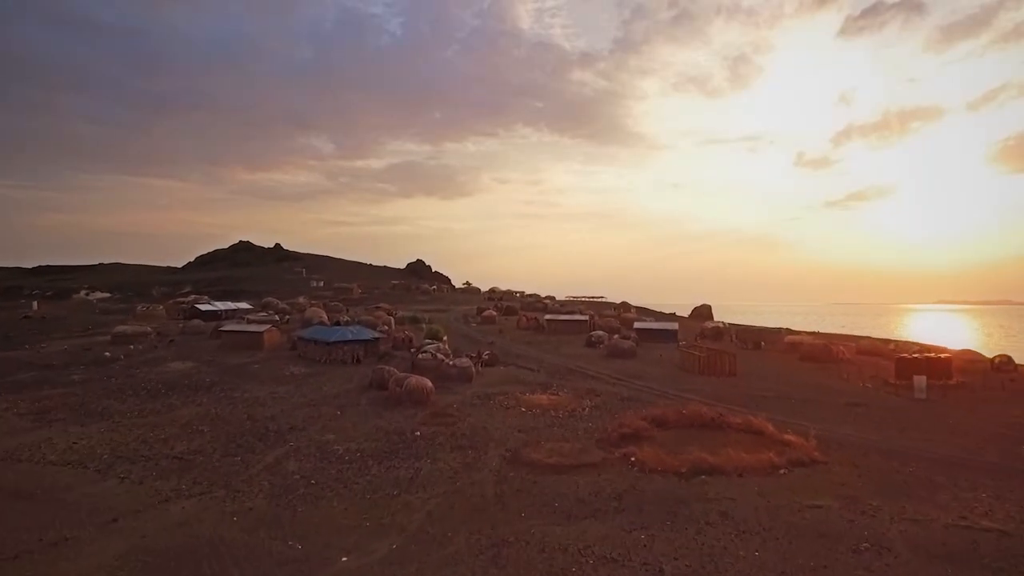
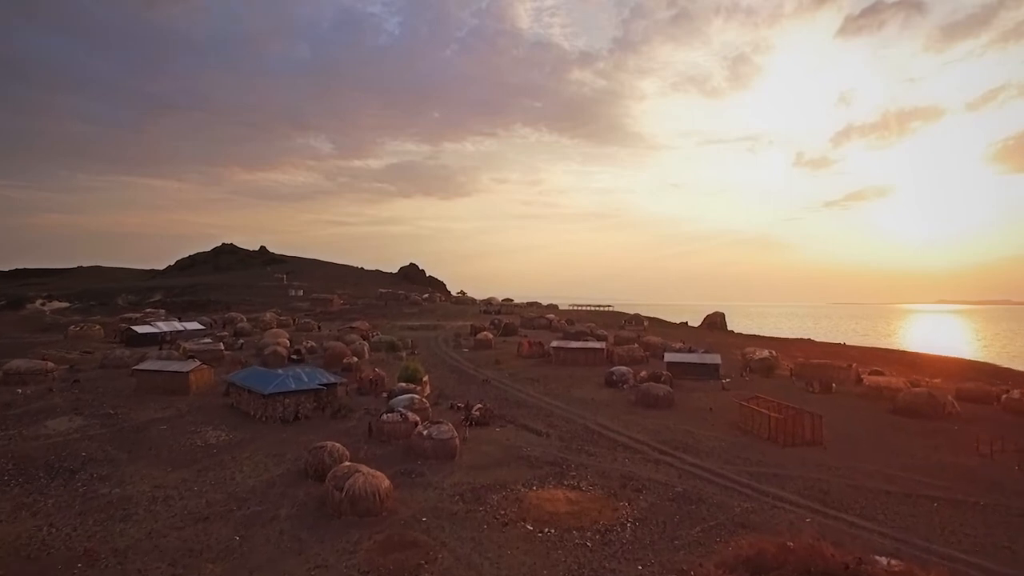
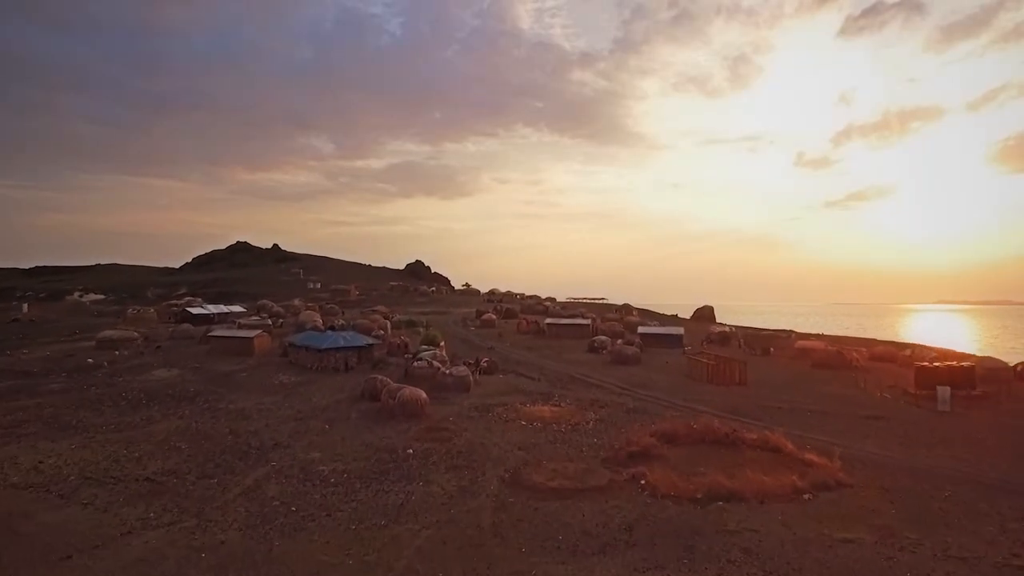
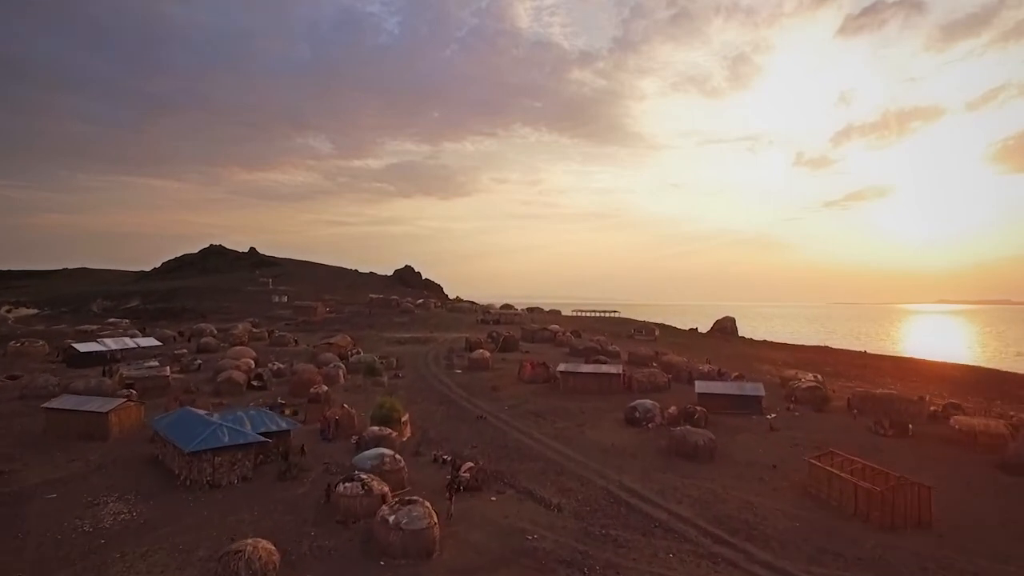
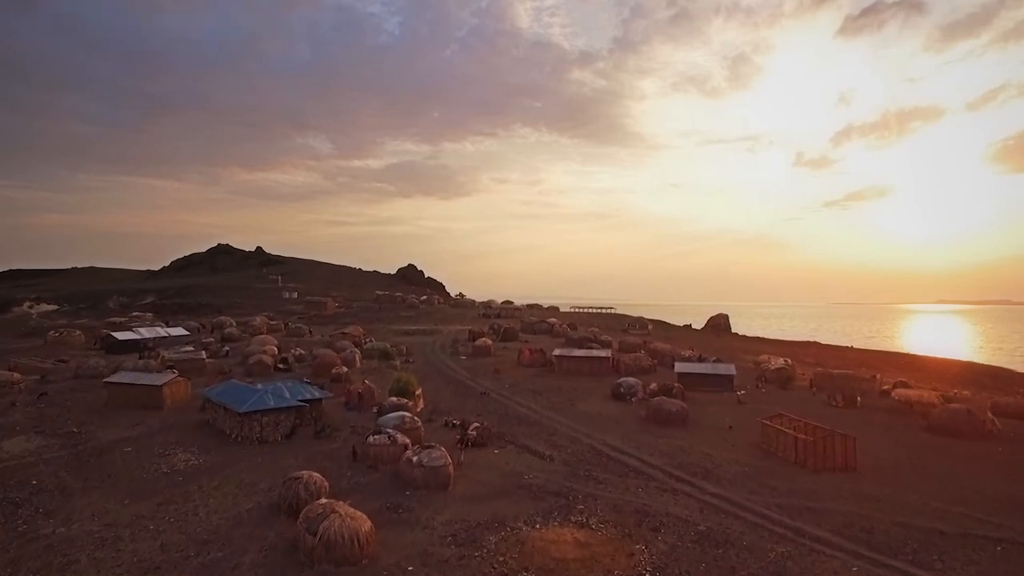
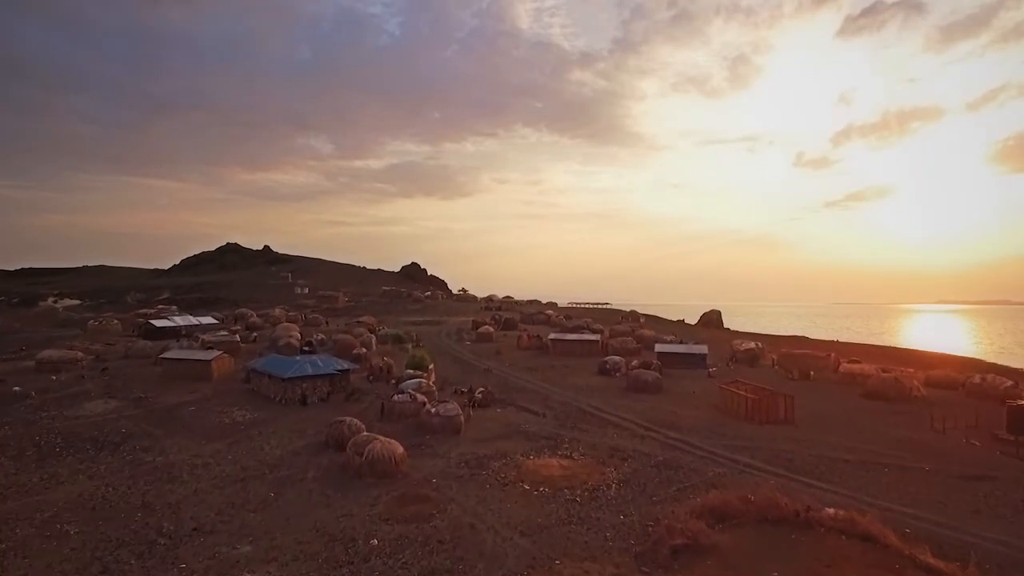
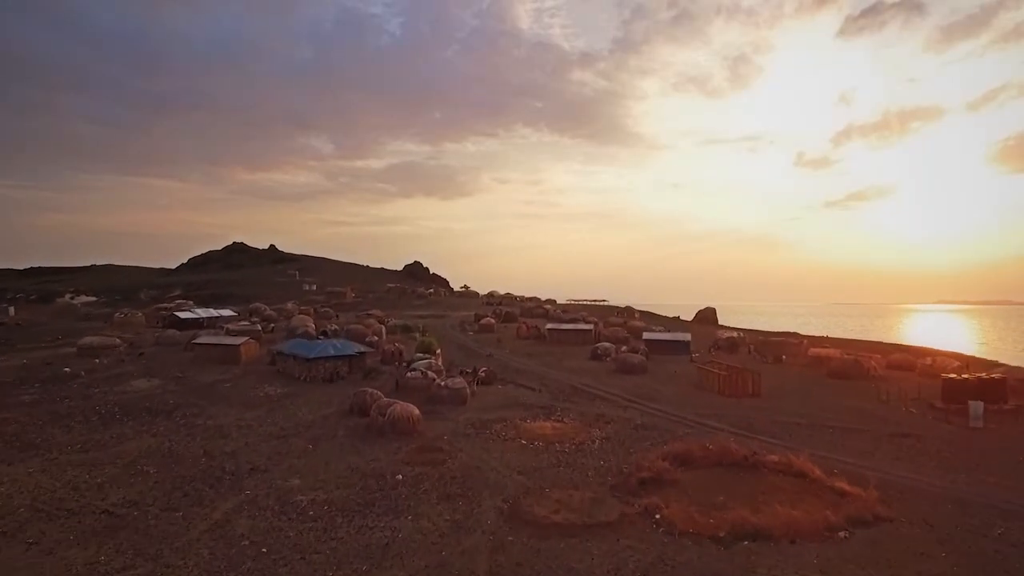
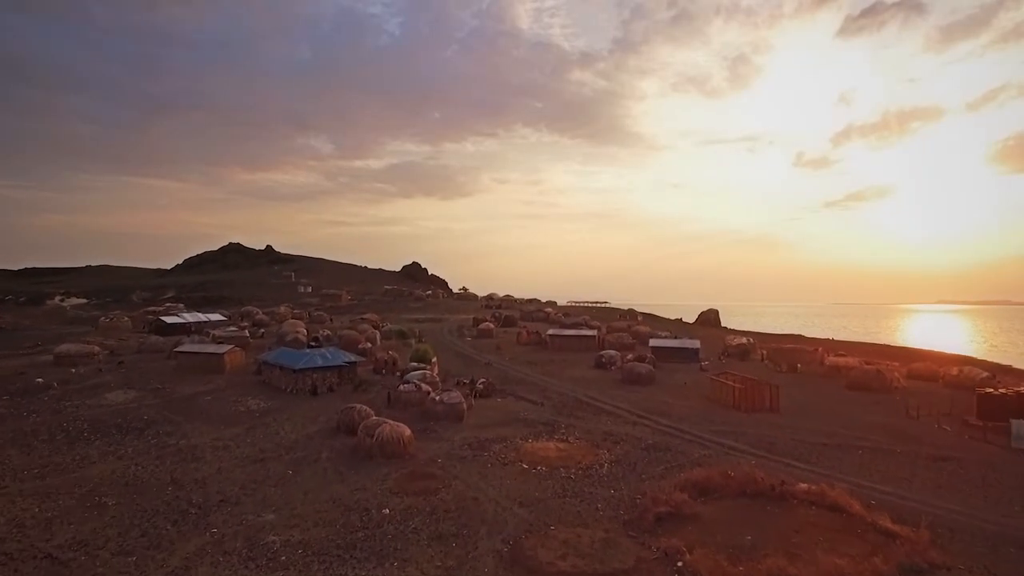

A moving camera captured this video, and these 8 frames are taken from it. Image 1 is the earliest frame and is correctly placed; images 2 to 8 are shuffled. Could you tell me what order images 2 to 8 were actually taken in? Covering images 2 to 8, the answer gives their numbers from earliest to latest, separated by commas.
3, 7, 8, 6, 2, 5, 4
